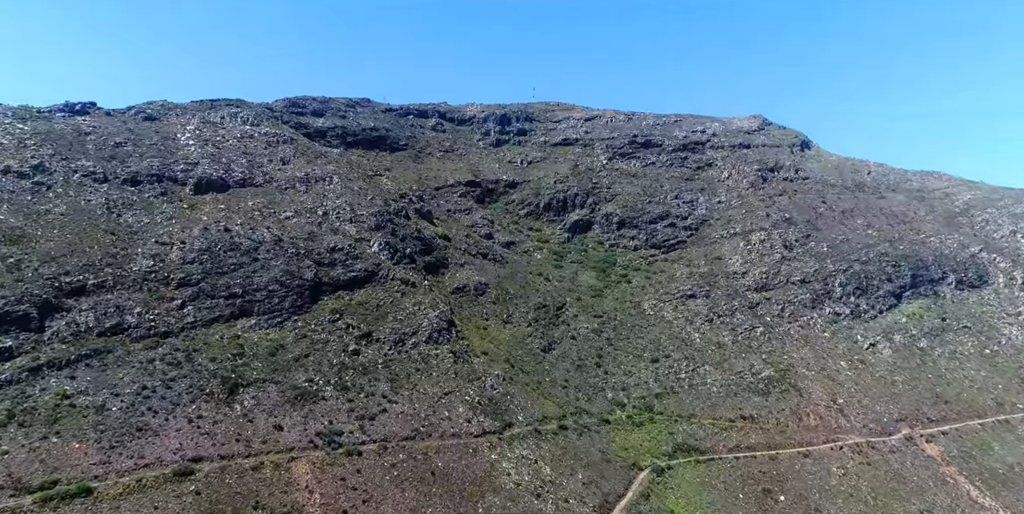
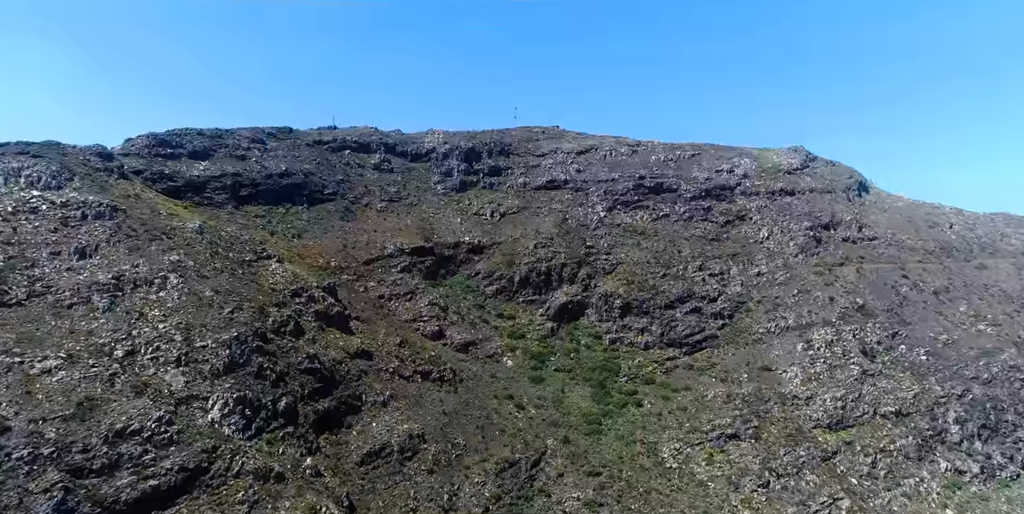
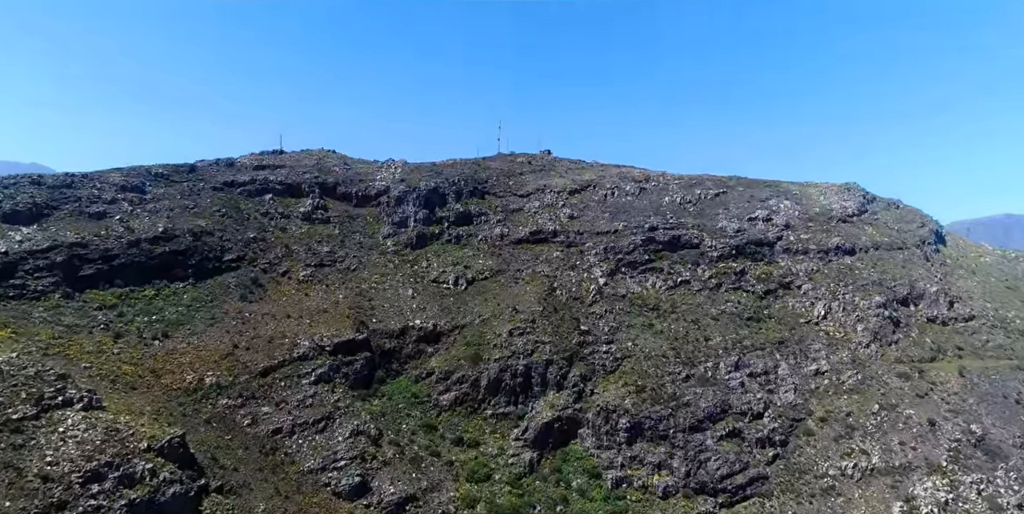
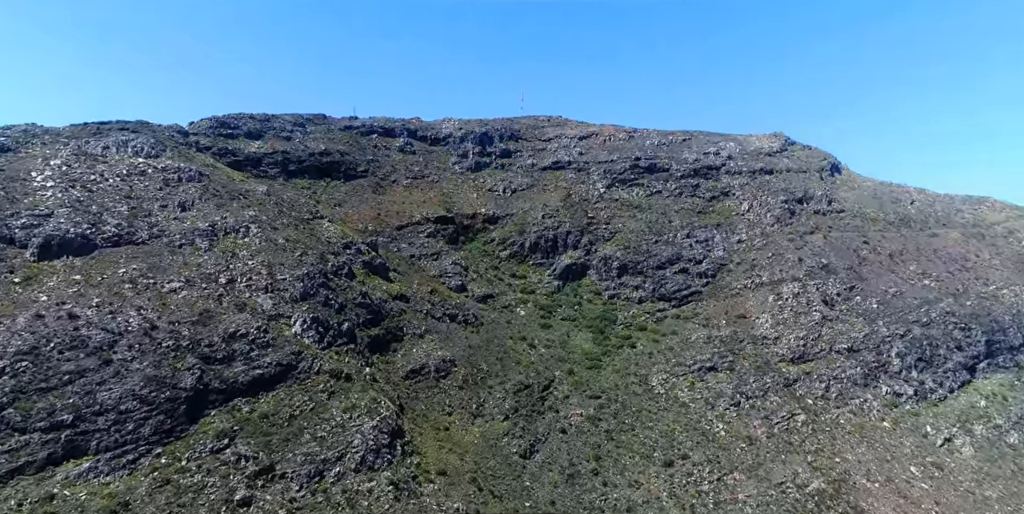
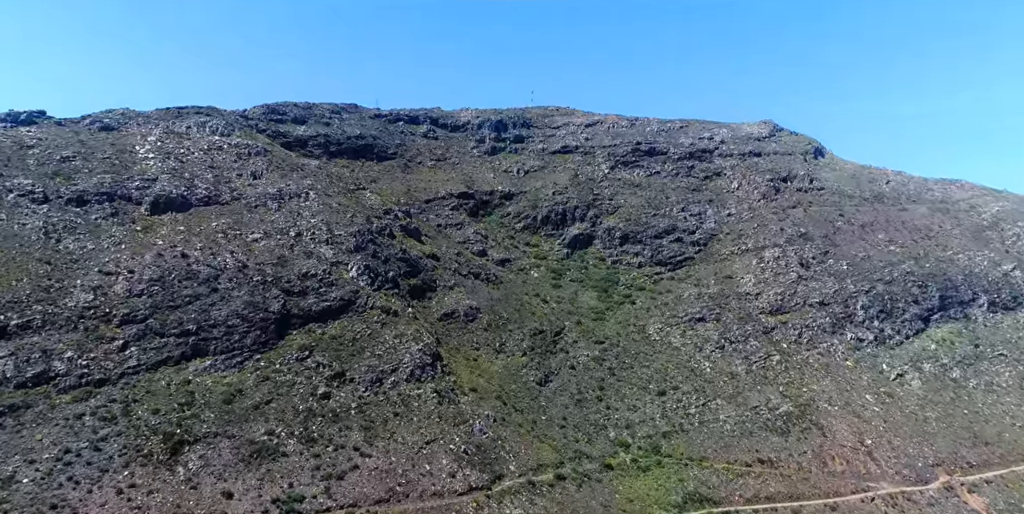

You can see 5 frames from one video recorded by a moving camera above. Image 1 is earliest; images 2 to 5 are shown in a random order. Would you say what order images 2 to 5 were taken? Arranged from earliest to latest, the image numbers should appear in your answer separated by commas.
5, 4, 2, 3
